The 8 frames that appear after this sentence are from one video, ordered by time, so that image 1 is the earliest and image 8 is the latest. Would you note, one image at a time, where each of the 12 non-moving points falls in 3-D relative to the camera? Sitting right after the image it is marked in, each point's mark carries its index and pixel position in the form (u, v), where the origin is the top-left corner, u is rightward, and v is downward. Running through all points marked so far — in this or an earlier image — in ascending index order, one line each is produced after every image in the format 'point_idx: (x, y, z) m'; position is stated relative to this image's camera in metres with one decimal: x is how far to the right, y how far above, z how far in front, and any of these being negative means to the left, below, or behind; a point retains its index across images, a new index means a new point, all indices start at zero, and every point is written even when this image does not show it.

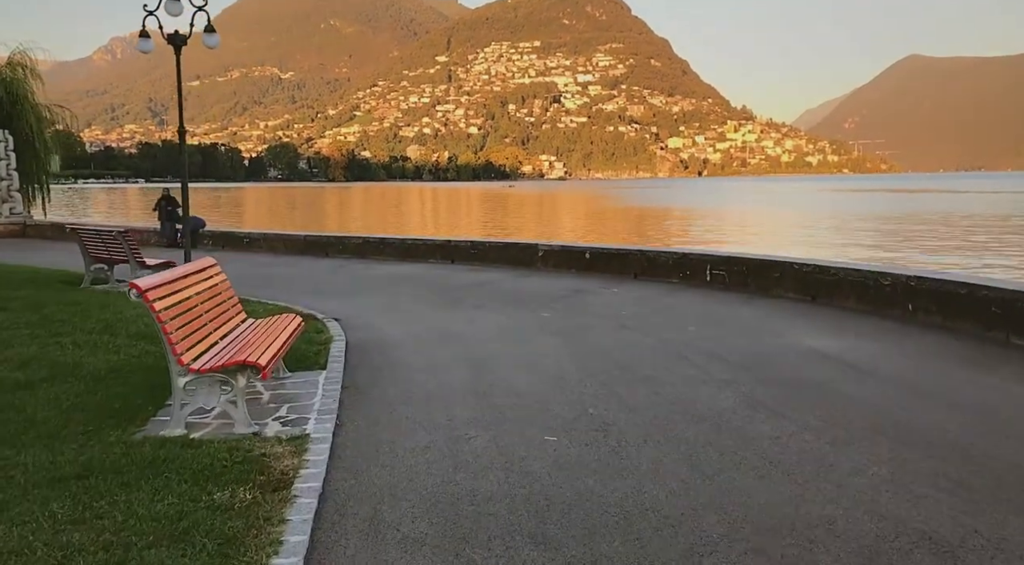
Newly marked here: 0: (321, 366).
0: (-1.5, -0.7, +5.9) m
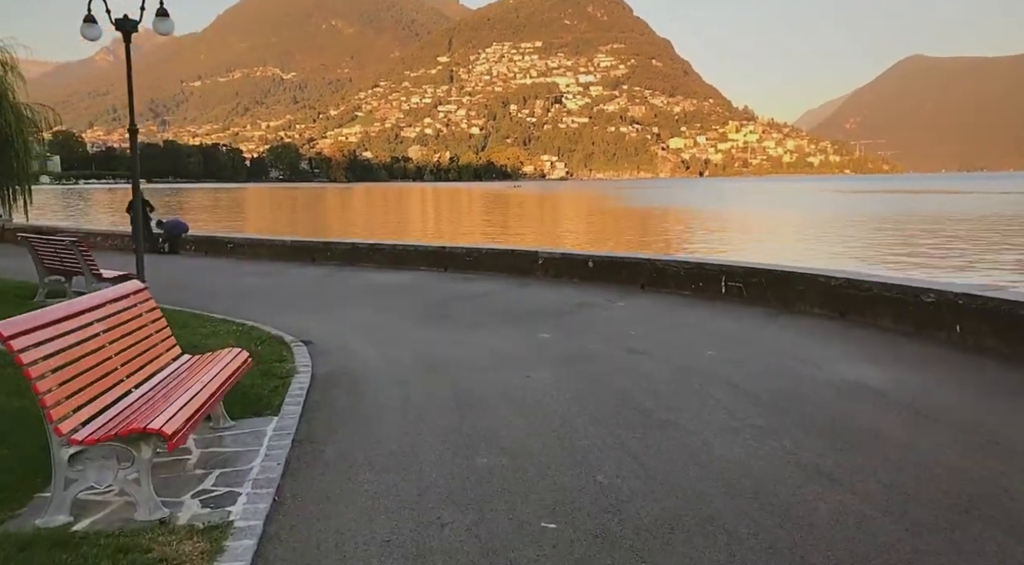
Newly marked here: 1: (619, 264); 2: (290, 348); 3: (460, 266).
0: (-1.6, -0.8, +4.9) m
1: (+1.7, +0.3, +11.7) m
2: (-2.0, -0.6, +6.8) m
3: (-0.9, +0.3, +13.7) m
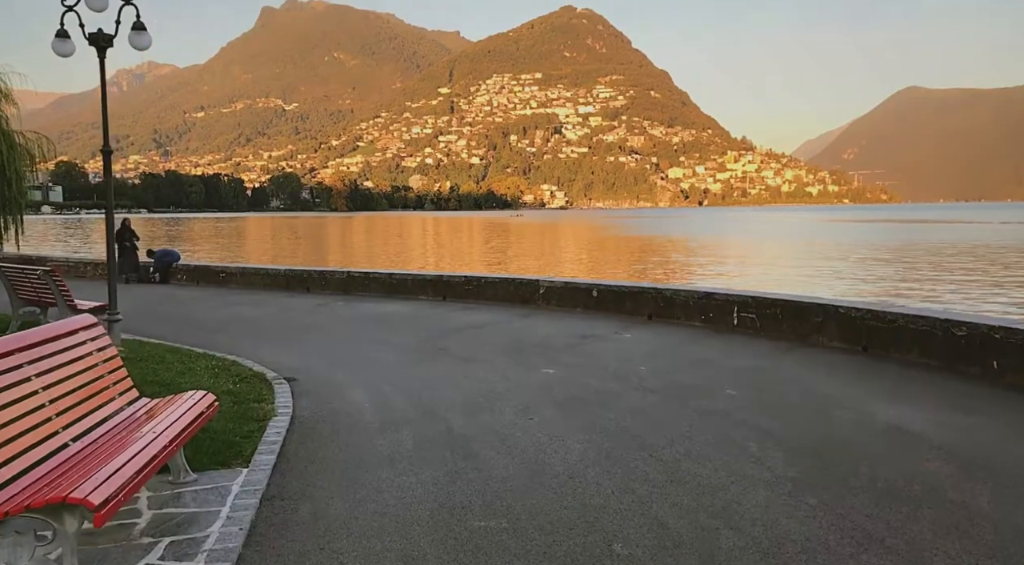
0: (-1.5, -1.0, +4.3) m
1: (+1.7, -0.2, +11.2) m
2: (-2.0, -0.9, +6.2) m
3: (-0.9, -0.2, +13.2) m
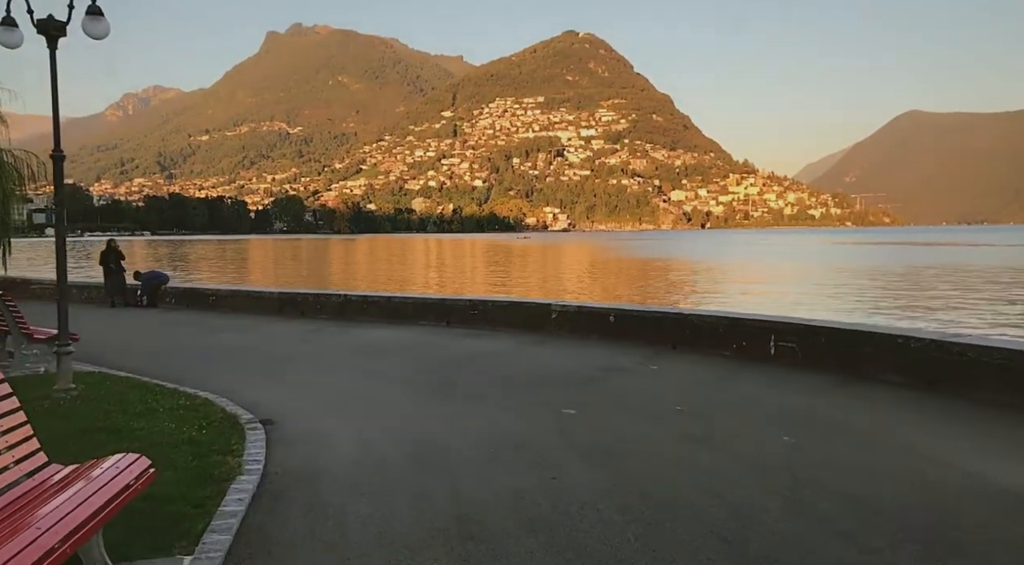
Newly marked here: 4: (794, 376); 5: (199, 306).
0: (-1.4, -1.1, +3.4) m
1: (+1.8, -0.5, +10.2) m
2: (-1.9, -1.0, +5.2) m
3: (-0.8, -0.6, +12.3) m
4: (+3.0, -1.0, +7.9) m
5: (-6.6, -0.5, +15.8) m
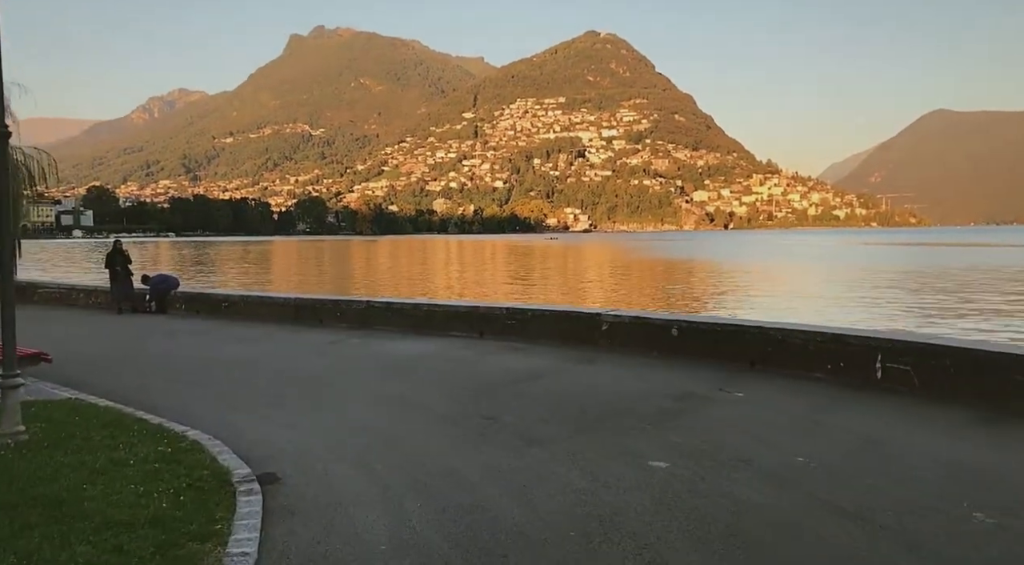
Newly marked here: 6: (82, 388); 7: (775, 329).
0: (-1.1, -1.2, +2.0) m
1: (+2.4, -0.6, +8.8) m
2: (-1.4, -1.1, +3.9) m
3: (-0.2, -0.7, +10.9) m
4: (+3.5, -1.1, +6.4) m
5: (-5.9, -0.6, +14.6) m
6: (-4.1, -1.0, +7.2) m
7: (+2.9, -0.5, +8.2) m
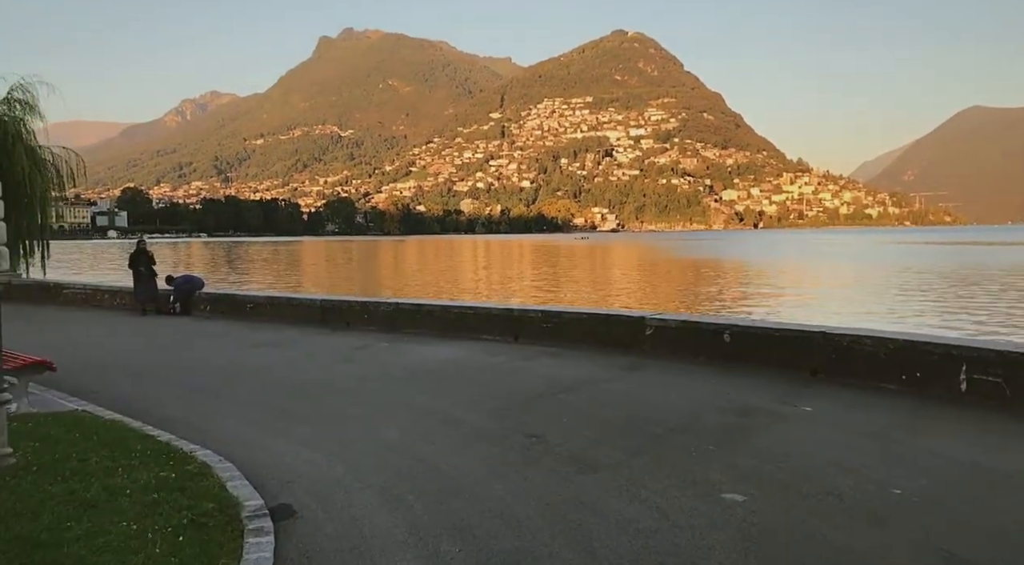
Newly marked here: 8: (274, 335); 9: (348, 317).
0: (-0.9, -1.2, +1.4) m
1: (+2.8, -0.6, +8.1) m
2: (-1.2, -1.1, +3.3) m
3: (+0.3, -0.7, +10.2) m
4: (+3.8, -1.1, +5.7) m
5: (-5.3, -0.6, +14.2) m
6: (-3.8, -1.0, +6.8) m
7: (+3.3, -0.5, +7.5) m
8: (-3.6, -0.8, +11.4) m
9: (-2.7, -0.6, +12.4) m
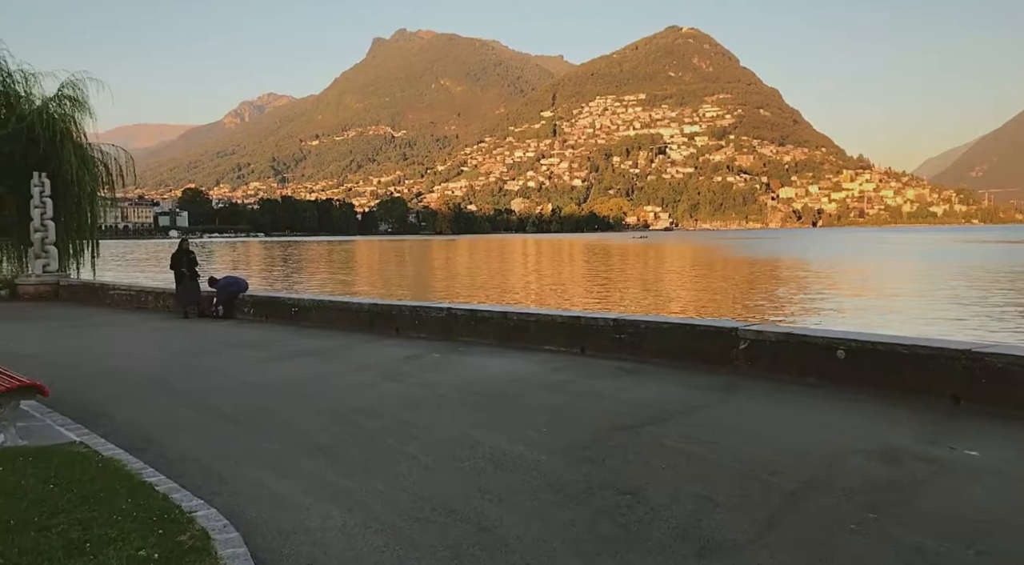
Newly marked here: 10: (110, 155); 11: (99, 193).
0: (-0.6, -1.3, +0.3) m
1: (+3.5, -0.7, +6.7) m
2: (-0.8, -1.2, +2.2) m
3: (+1.2, -0.8, +9.0) m
4: (+4.3, -1.2, +4.2) m
5: (-4.2, -0.6, +13.3) m
6: (-3.2, -1.1, +5.8) m
7: (+3.9, -0.6, +6.1) m
8: (-2.7, -0.8, +10.4) m
9: (-1.8, -0.6, +11.4) m
10: (-10.6, +3.3, +19.7) m
11: (-10.6, +2.3, +19.2) m
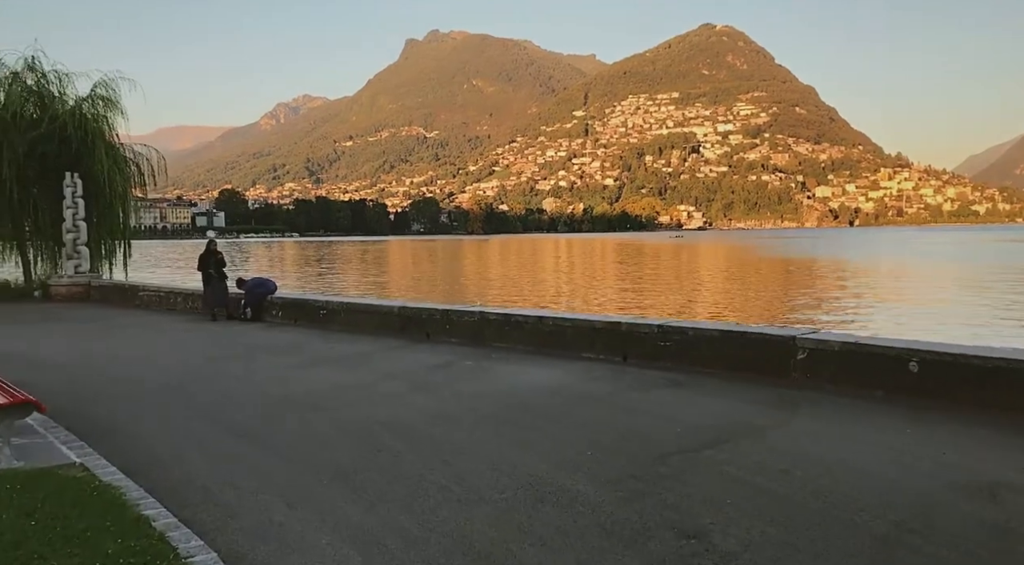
0: (-0.6, -1.4, -0.3) m
1: (+3.8, -0.7, +6.0) m
2: (-0.7, -1.2, +1.7) m
3: (+1.6, -0.8, +8.4) m
4: (+4.5, -1.2, +3.5) m
5: (-3.6, -0.7, +12.9) m
6: (-2.9, -1.1, +5.4) m
7: (+4.2, -0.6, +5.3) m
8: (-2.2, -0.9, +10.0) m
9: (-1.2, -0.7, +10.9) m
10: (-9.7, +3.3, +19.5) m
11: (-9.7, +2.2, +19.1) m
